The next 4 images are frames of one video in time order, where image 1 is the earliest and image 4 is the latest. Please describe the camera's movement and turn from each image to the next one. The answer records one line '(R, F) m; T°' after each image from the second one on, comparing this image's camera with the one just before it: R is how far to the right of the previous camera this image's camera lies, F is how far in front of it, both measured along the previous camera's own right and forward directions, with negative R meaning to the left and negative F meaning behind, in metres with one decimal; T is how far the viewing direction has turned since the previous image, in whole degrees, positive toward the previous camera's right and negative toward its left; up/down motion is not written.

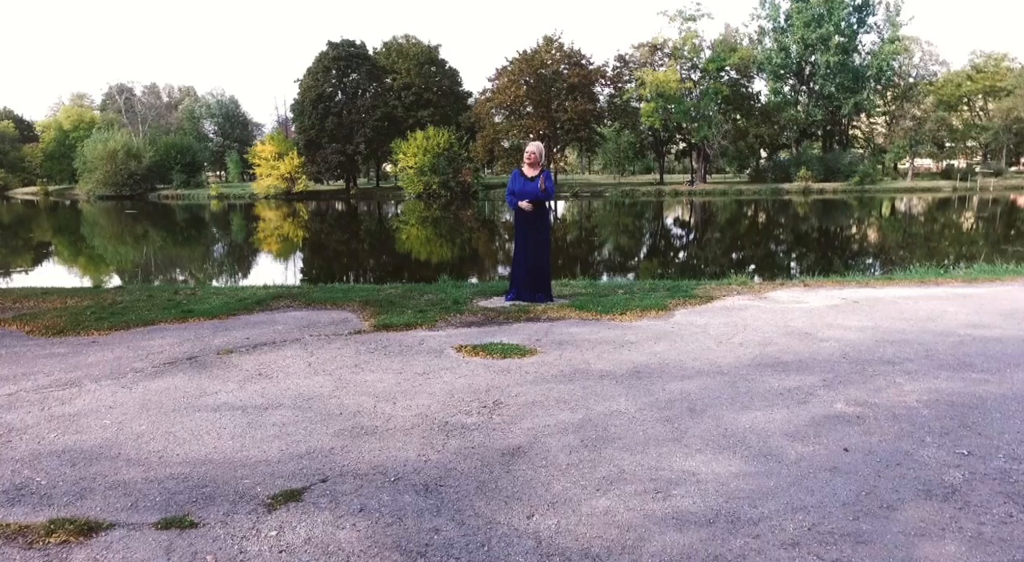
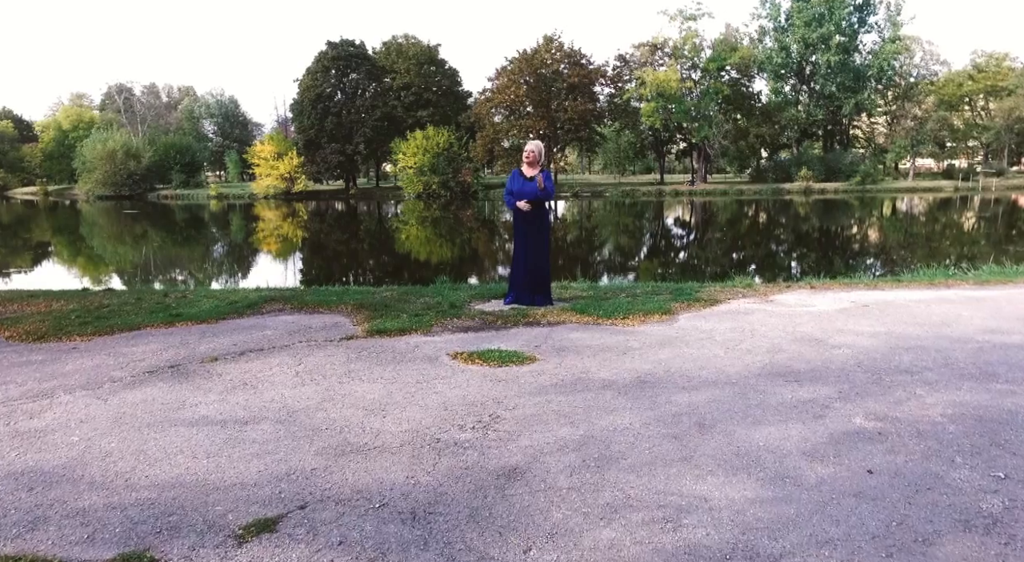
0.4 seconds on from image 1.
(0.0, +0.2) m; 0°
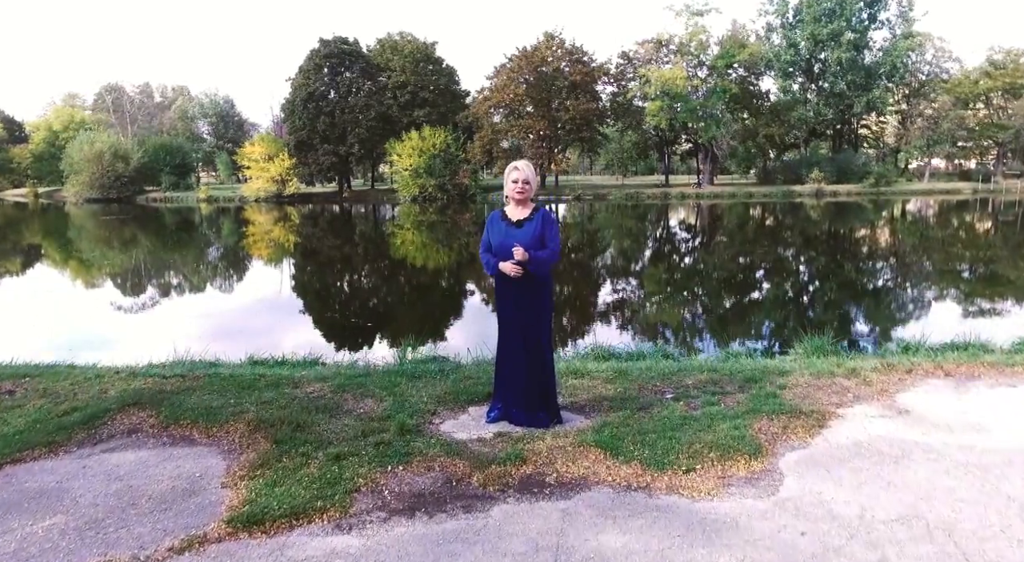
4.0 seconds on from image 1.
(+0.1, +2.5) m; 0°
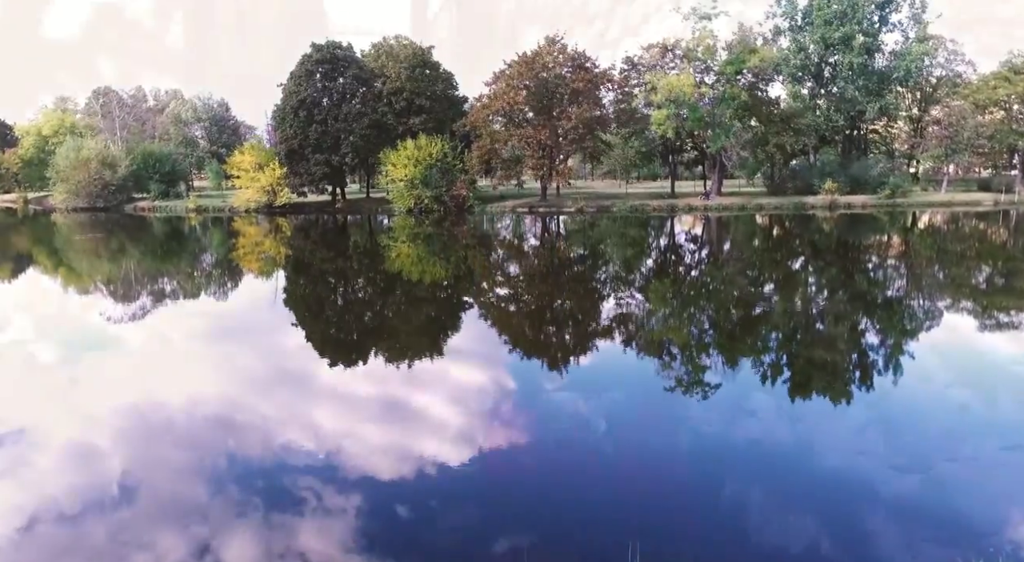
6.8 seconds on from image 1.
(0.0, +2.6) m; 0°
